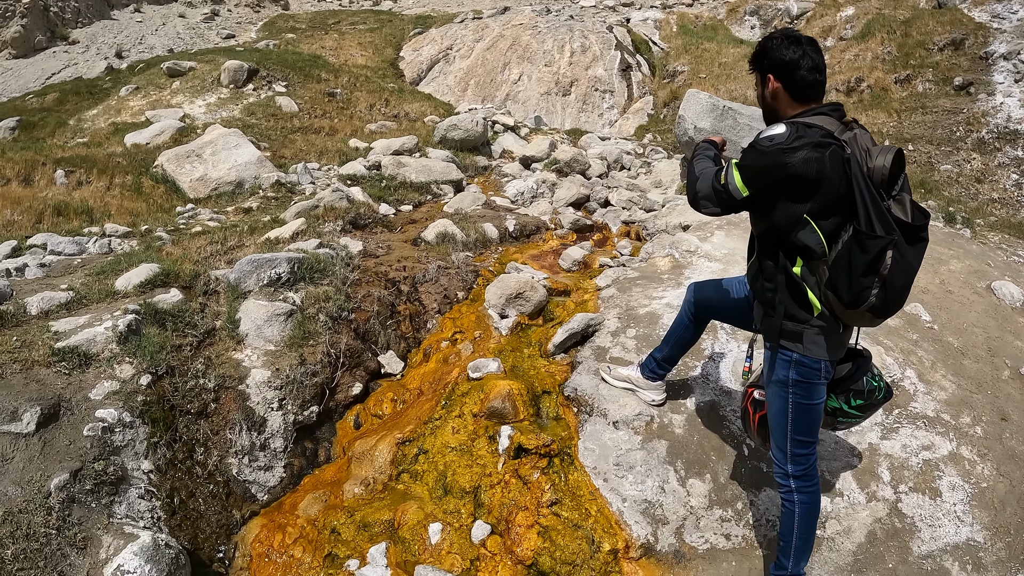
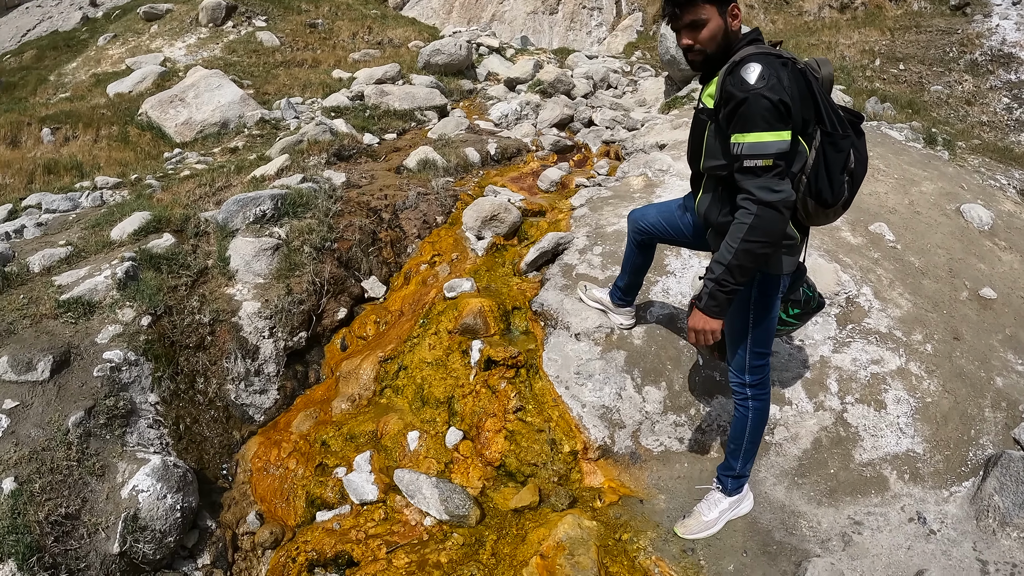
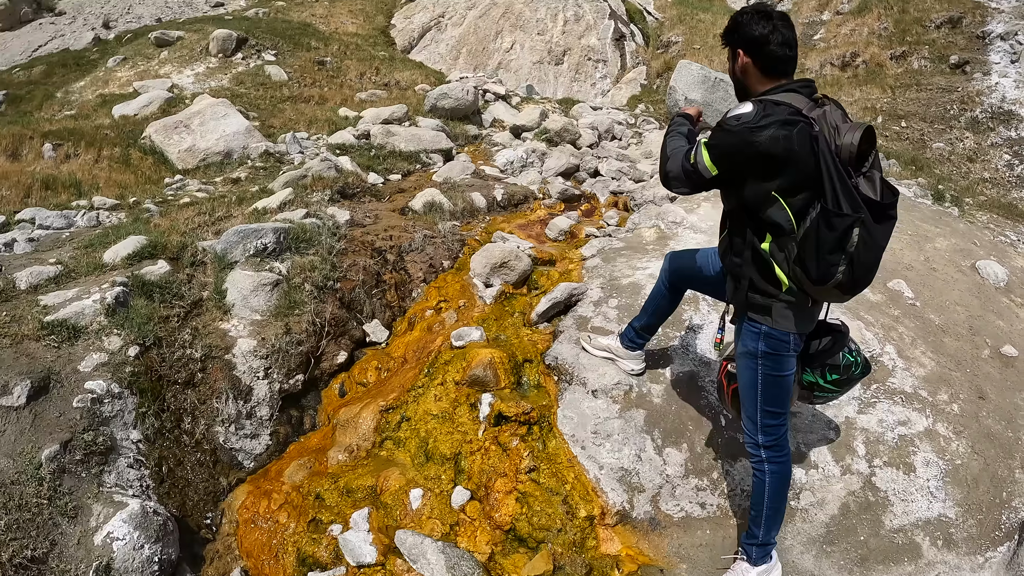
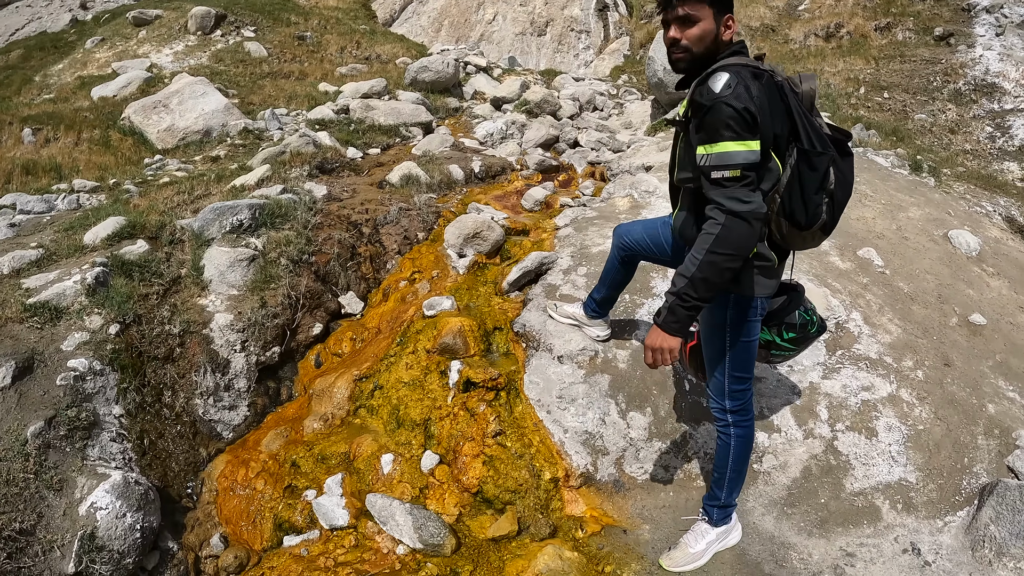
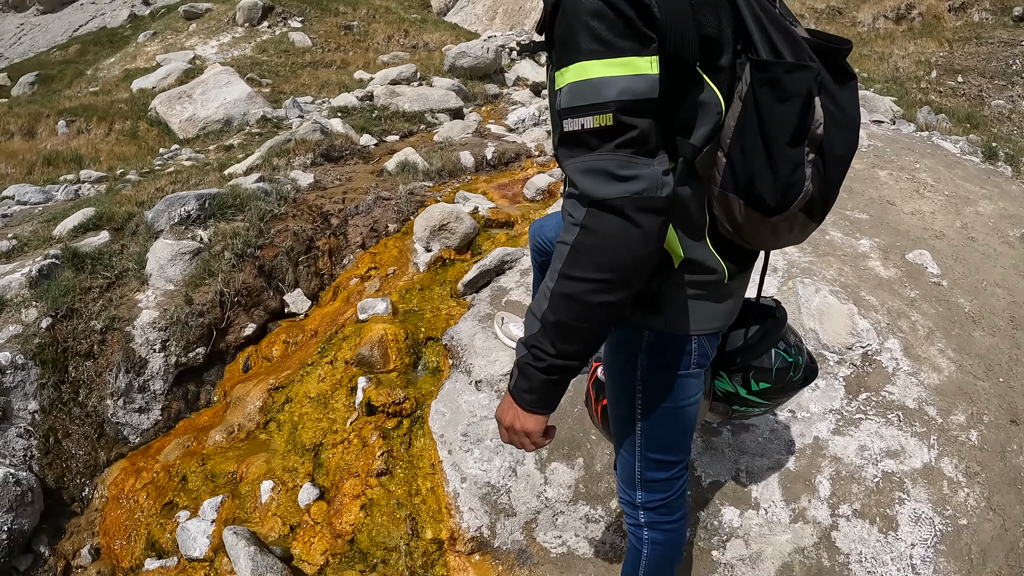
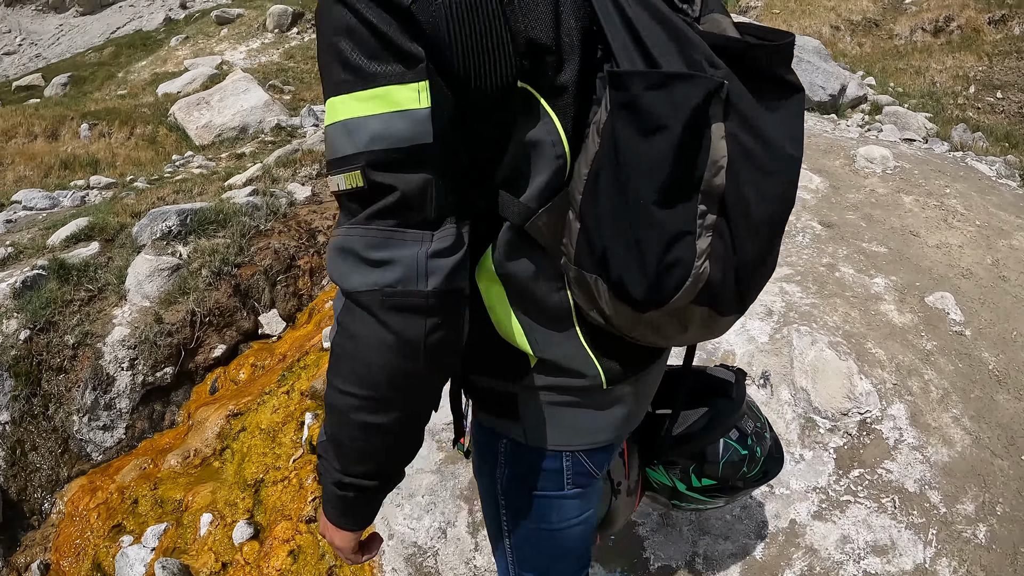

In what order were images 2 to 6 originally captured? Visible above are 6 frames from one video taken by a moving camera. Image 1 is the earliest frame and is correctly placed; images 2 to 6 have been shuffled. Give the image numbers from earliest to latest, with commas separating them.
3, 4, 2, 5, 6
